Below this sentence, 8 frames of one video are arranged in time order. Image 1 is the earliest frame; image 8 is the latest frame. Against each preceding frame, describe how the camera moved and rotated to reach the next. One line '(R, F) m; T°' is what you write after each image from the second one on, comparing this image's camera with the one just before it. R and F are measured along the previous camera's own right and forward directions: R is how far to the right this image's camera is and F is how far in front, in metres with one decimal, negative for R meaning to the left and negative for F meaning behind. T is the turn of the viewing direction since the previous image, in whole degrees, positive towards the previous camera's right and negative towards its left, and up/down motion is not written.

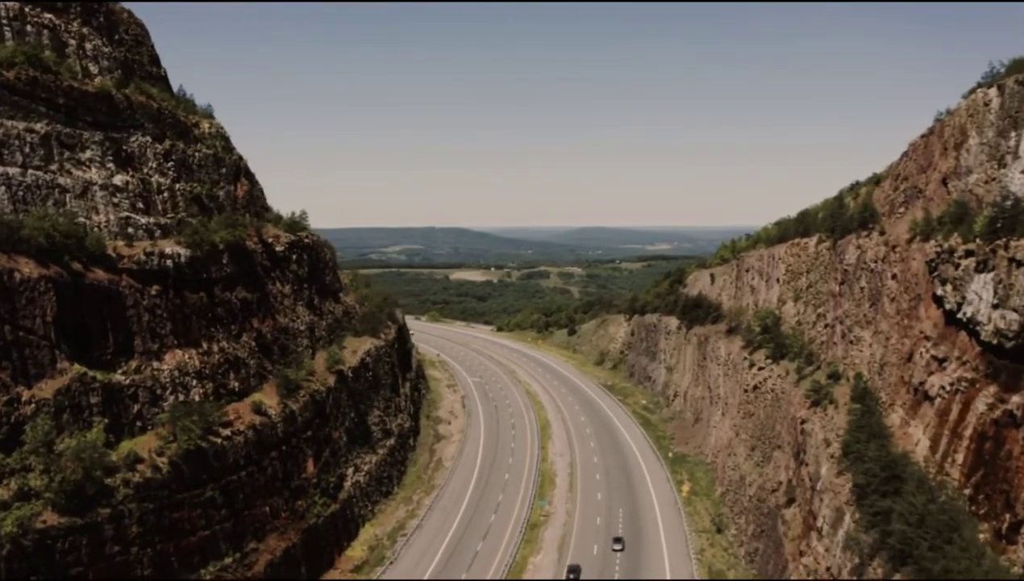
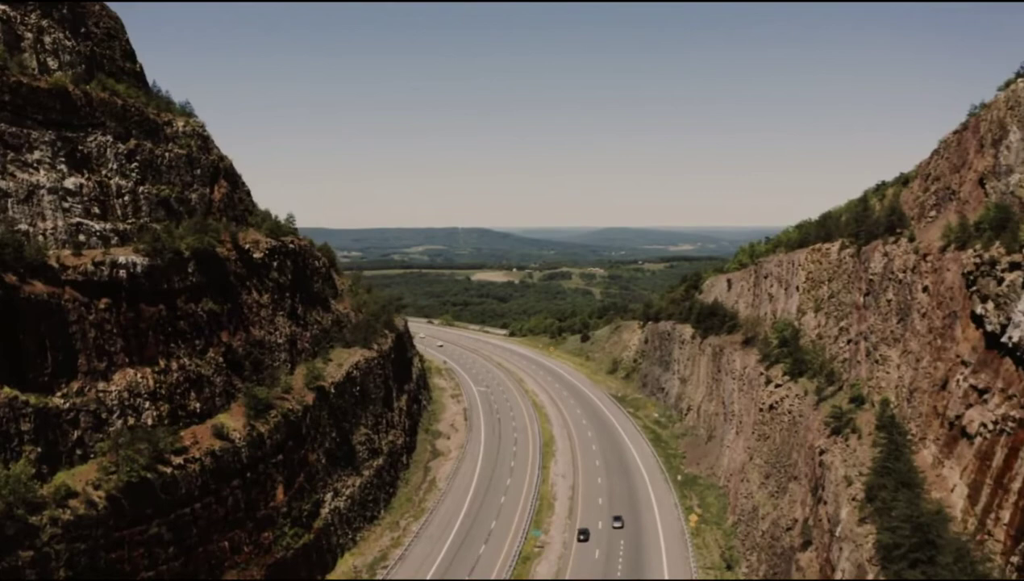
(+2.1, +3.9) m; -2°
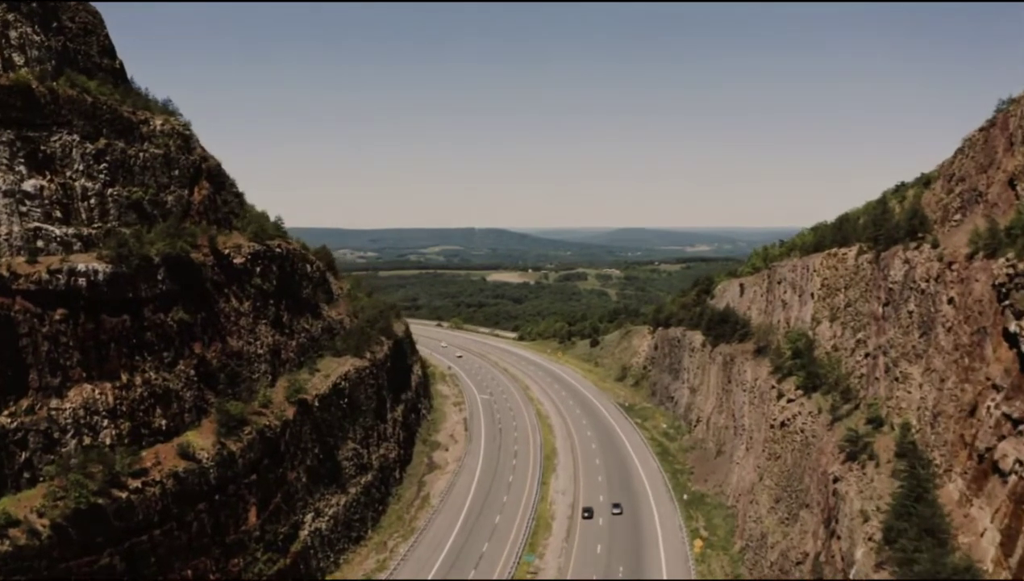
(+1.5, +2.8) m; -1°
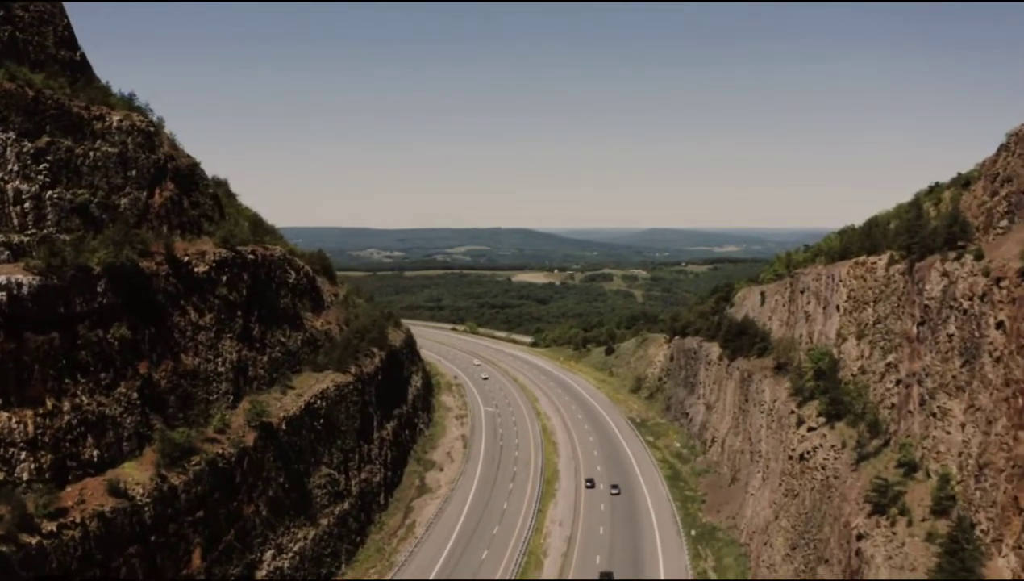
(+2.4, +4.6) m; -2°
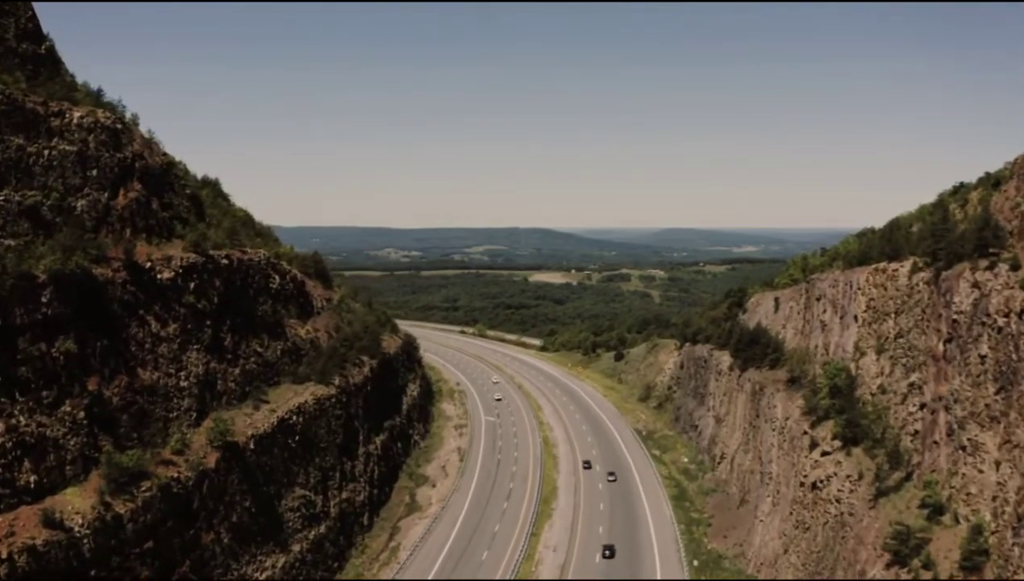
(+1.8, +3.3) m; -1°
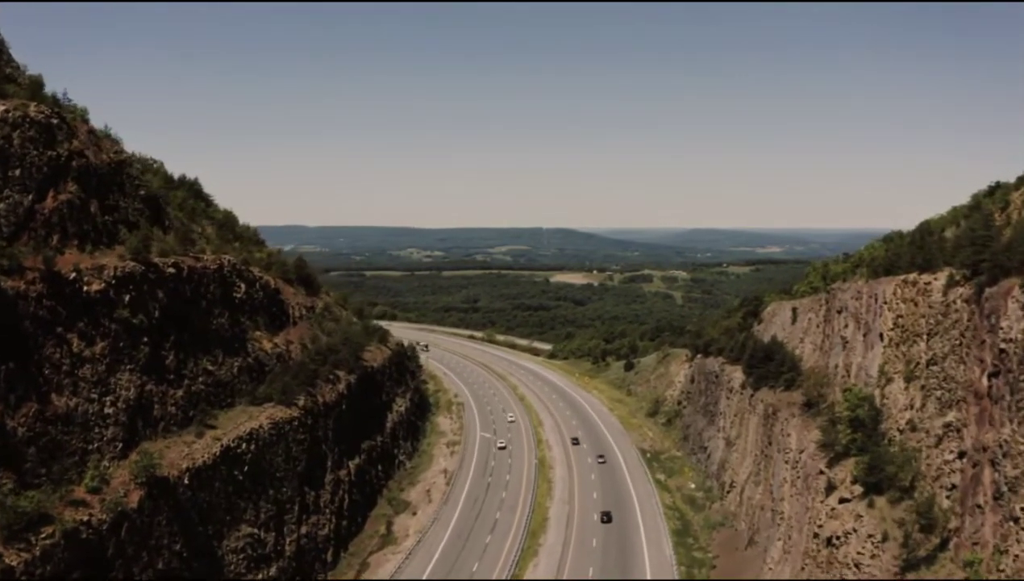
(+2.7, +5.1) m; -2°
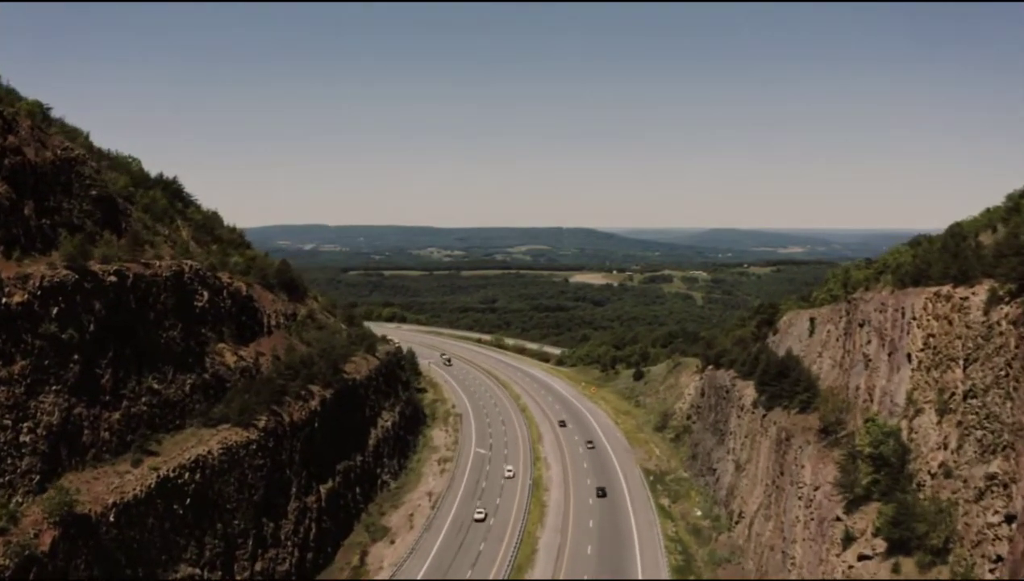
(+2.3, +4.5) m; -2°
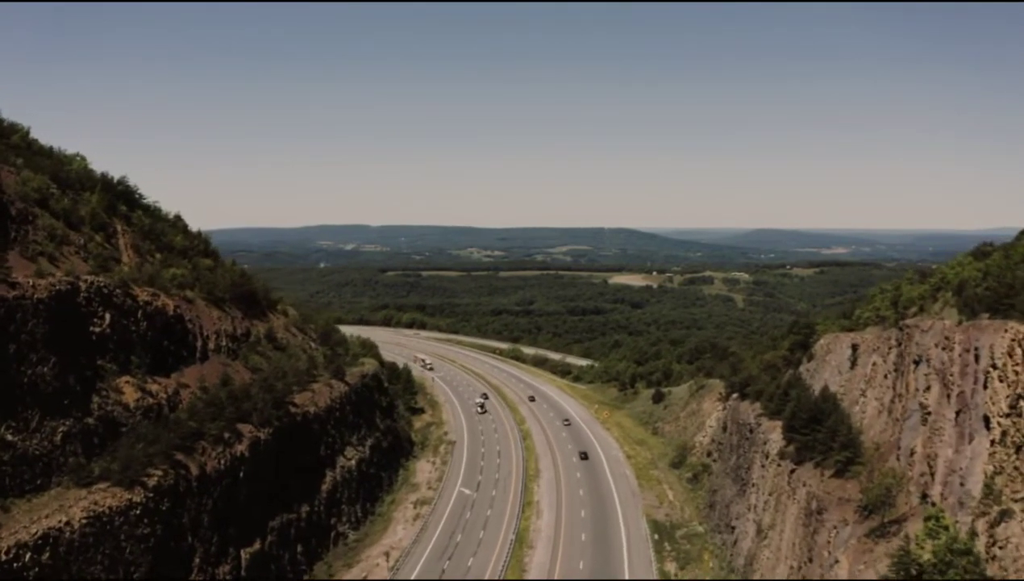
(+4.3, +9.0) m; -3°
